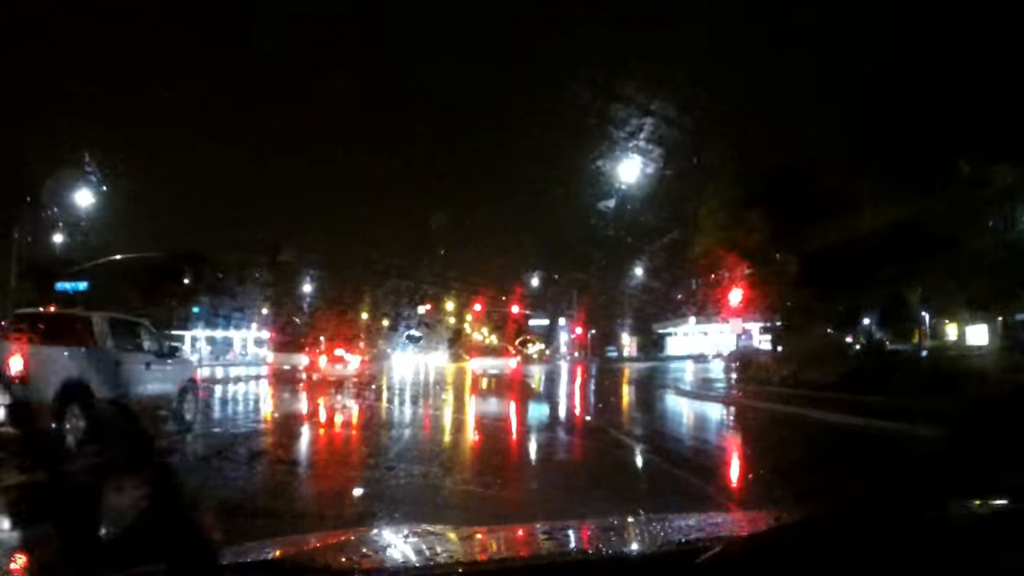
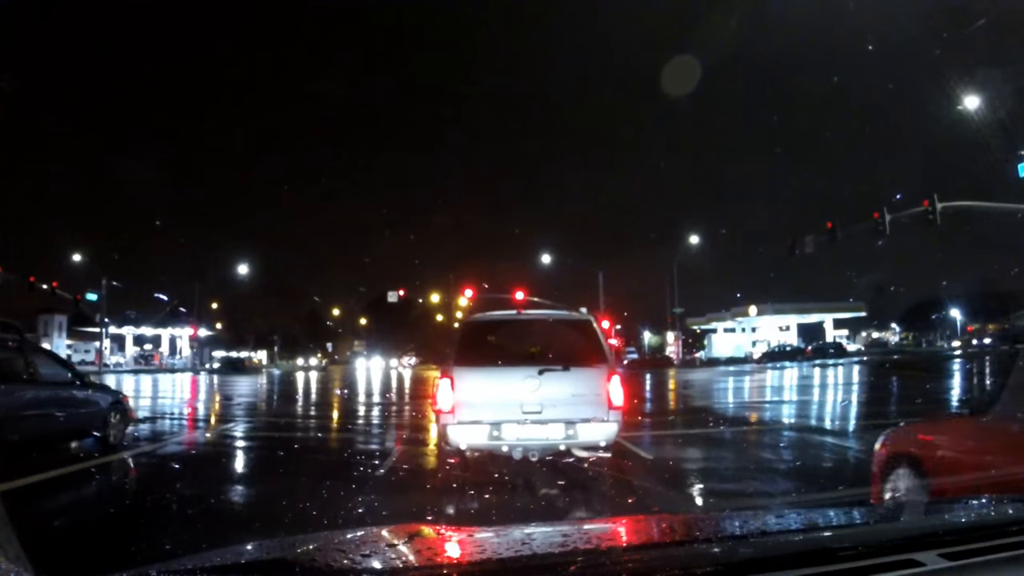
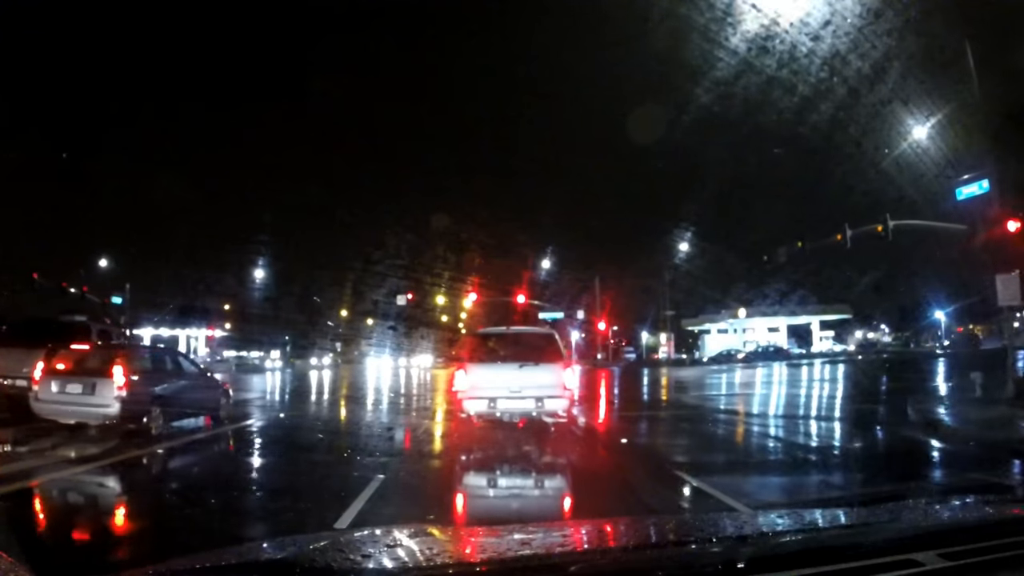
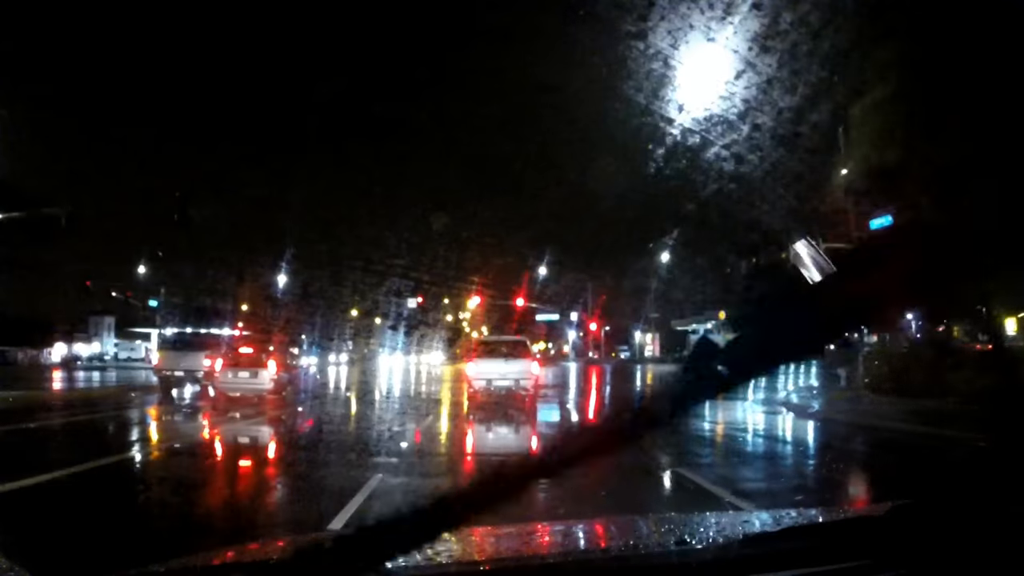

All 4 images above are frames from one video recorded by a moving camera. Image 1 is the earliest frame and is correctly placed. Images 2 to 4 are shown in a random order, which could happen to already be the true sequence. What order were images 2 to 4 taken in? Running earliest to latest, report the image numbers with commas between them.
4, 3, 2
